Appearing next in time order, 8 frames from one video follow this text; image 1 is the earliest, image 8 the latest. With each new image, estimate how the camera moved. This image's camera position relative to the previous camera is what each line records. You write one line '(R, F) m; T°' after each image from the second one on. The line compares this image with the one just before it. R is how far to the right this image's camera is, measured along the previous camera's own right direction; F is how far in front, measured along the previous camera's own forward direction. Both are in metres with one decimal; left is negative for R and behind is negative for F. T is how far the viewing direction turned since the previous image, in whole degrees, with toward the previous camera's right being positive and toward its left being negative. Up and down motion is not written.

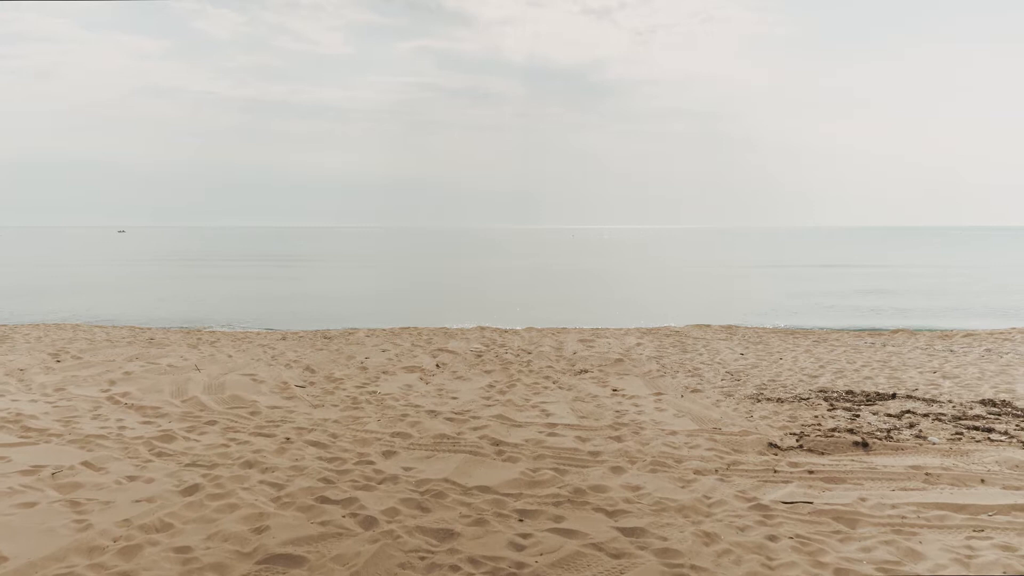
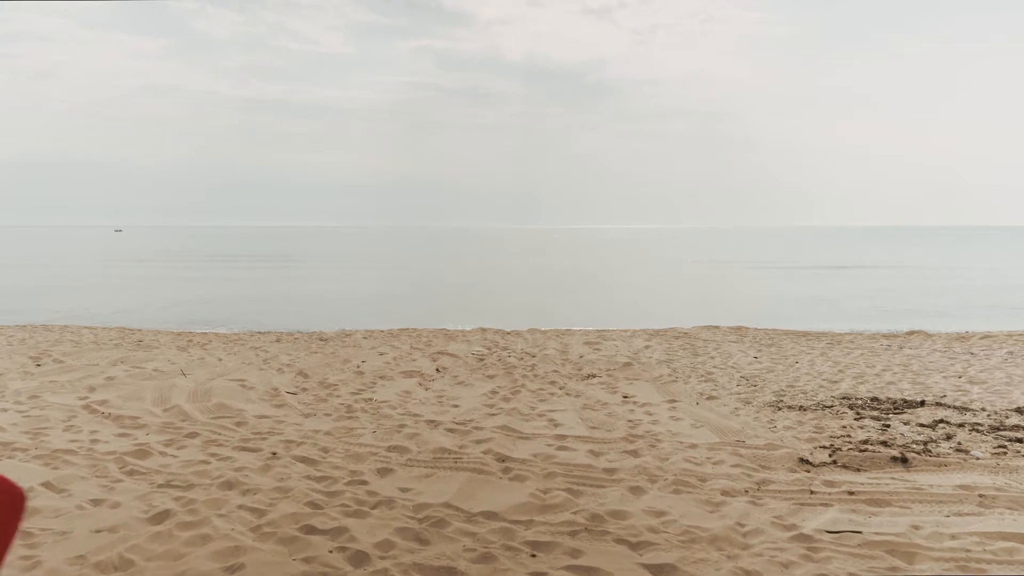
(0.0, +0.4) m; 0°
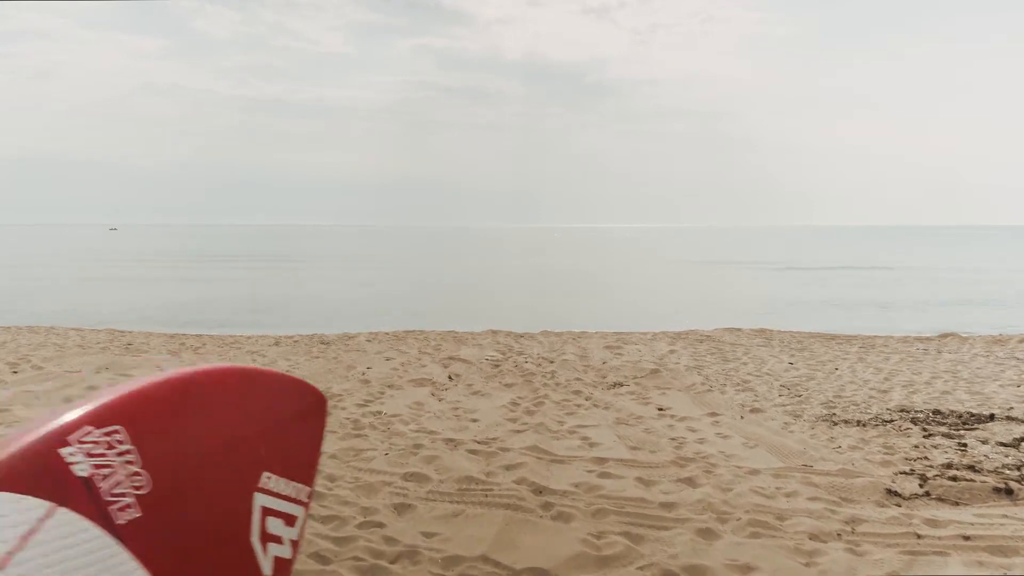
(-0.2, +0.6) m; 0°
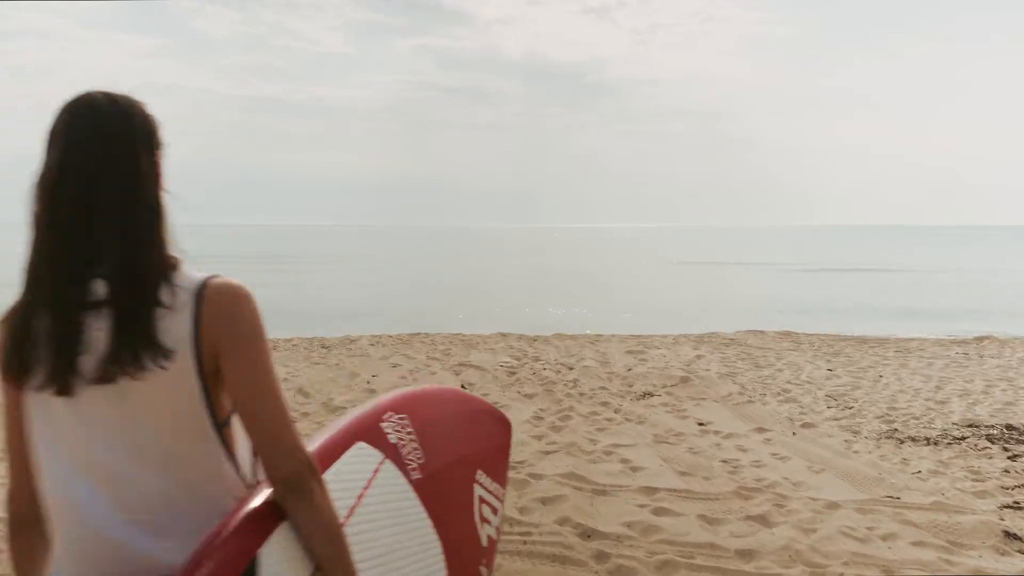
(-0.2, +0.6) m; 0°
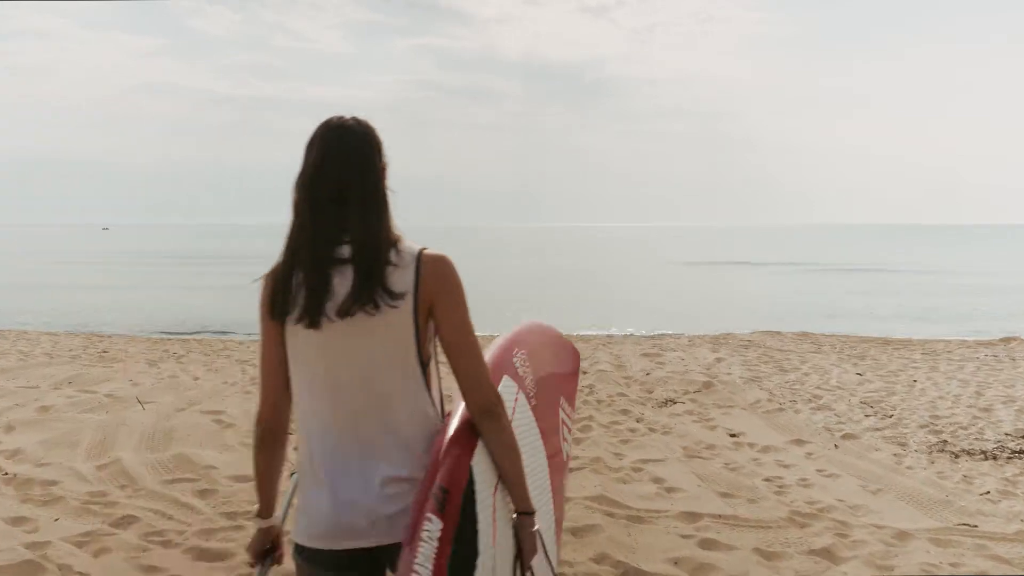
(-0.1, +0.4) m; 0°
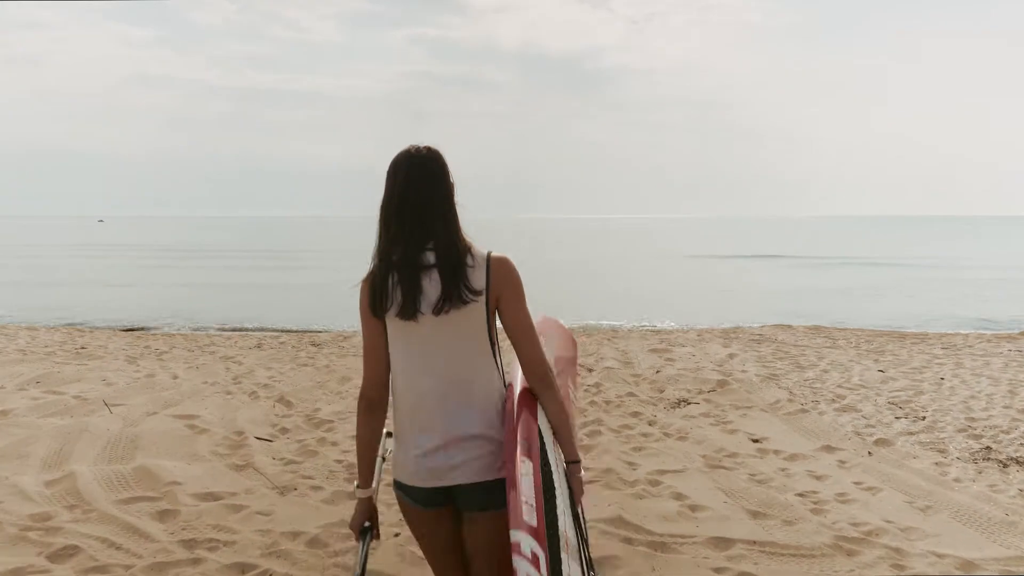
(0.0, +0.4) m; 0°
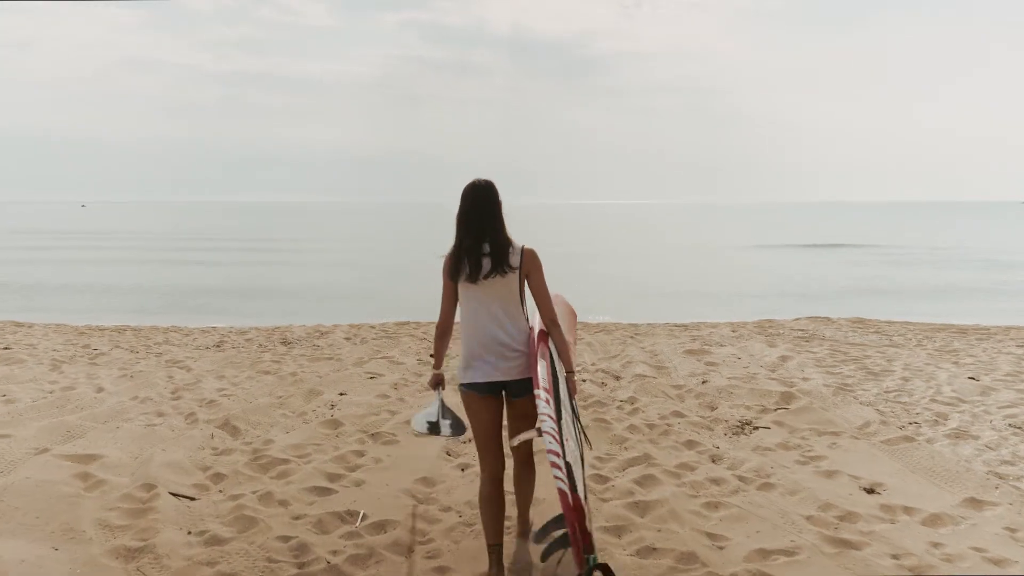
(-0.1, +1.2) m; +1°
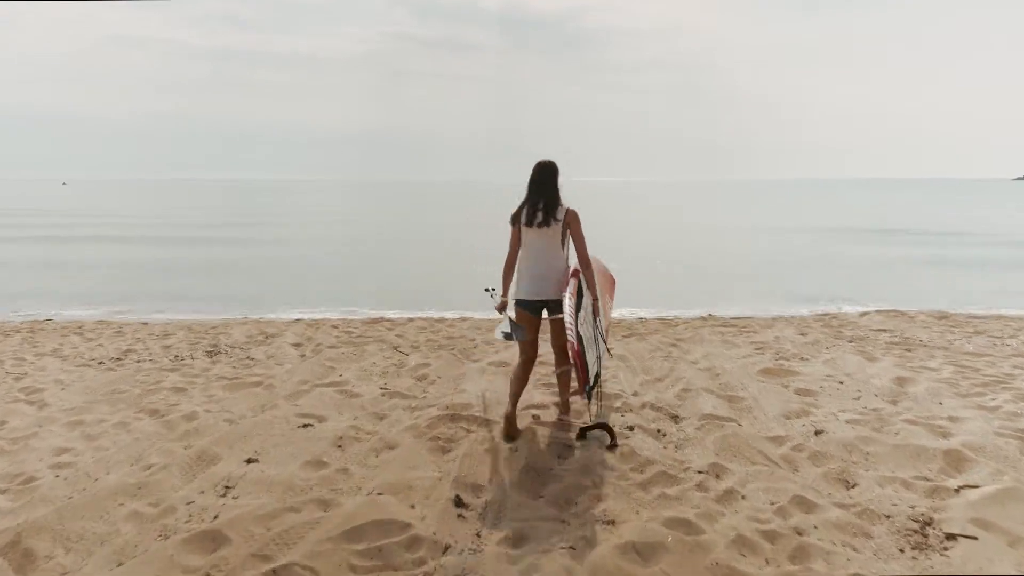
(-0.1, +1.8) m; +1°
